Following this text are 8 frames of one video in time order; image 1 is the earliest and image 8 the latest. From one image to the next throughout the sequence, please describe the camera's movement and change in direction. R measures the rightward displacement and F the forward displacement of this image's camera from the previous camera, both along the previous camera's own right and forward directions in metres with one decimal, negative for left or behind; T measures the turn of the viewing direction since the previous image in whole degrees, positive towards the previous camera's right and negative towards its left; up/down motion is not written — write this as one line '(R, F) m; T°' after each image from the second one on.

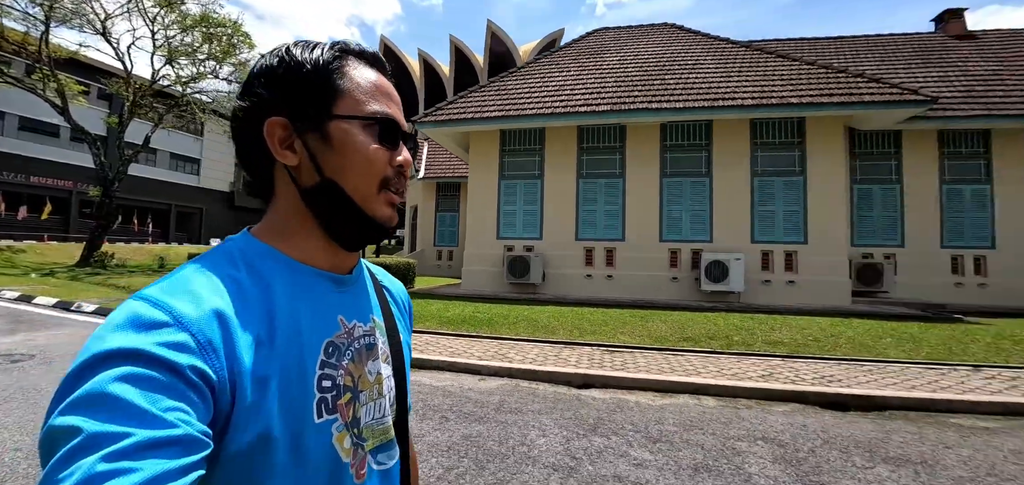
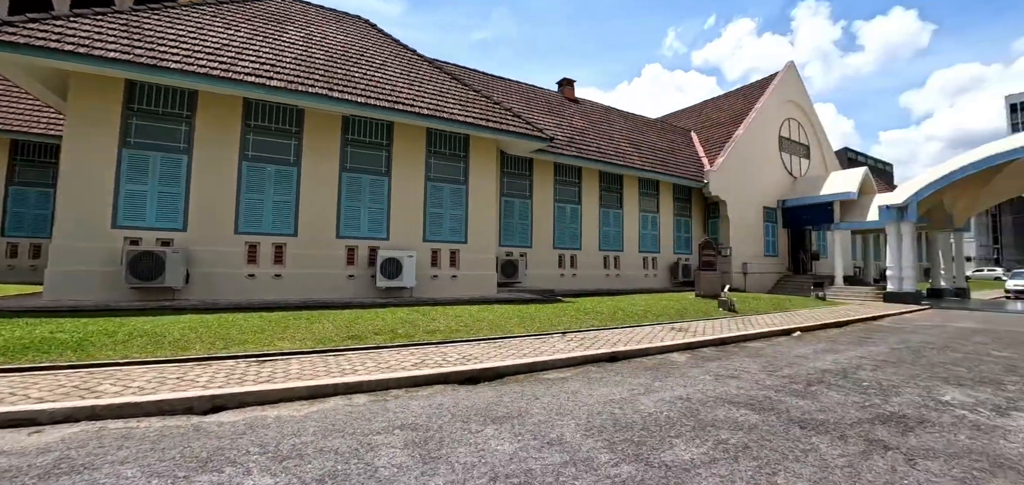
(+0.6, +0.9) m; +18°
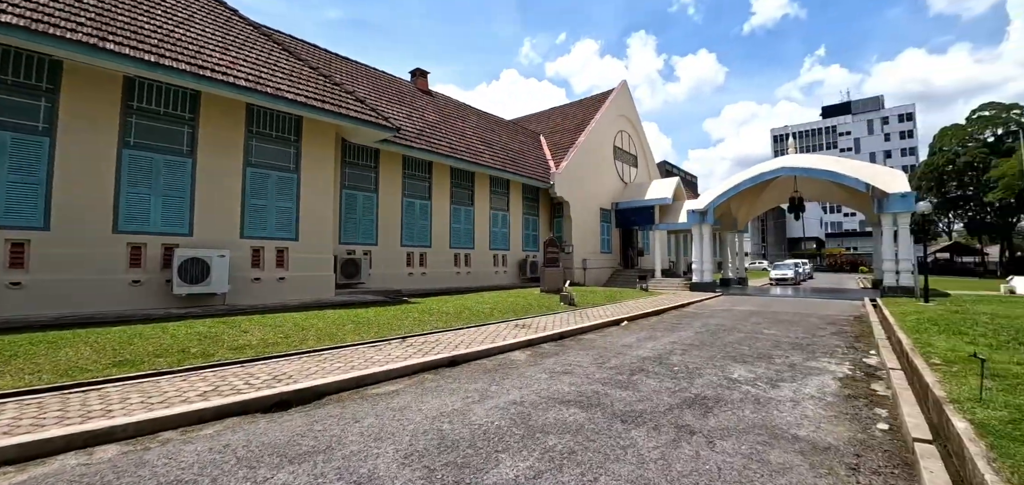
(+0.5, +0.5) m; +18°
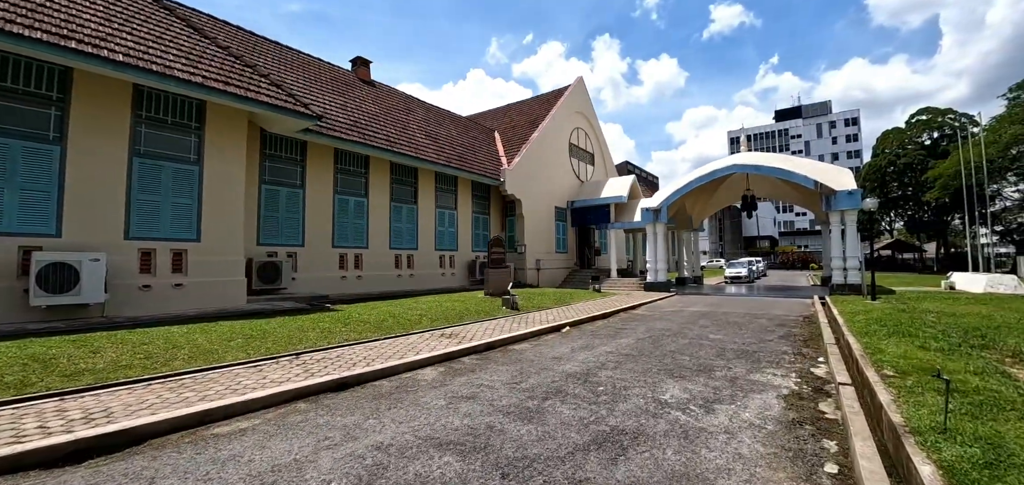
(+0.9, +1.0) m; +4°
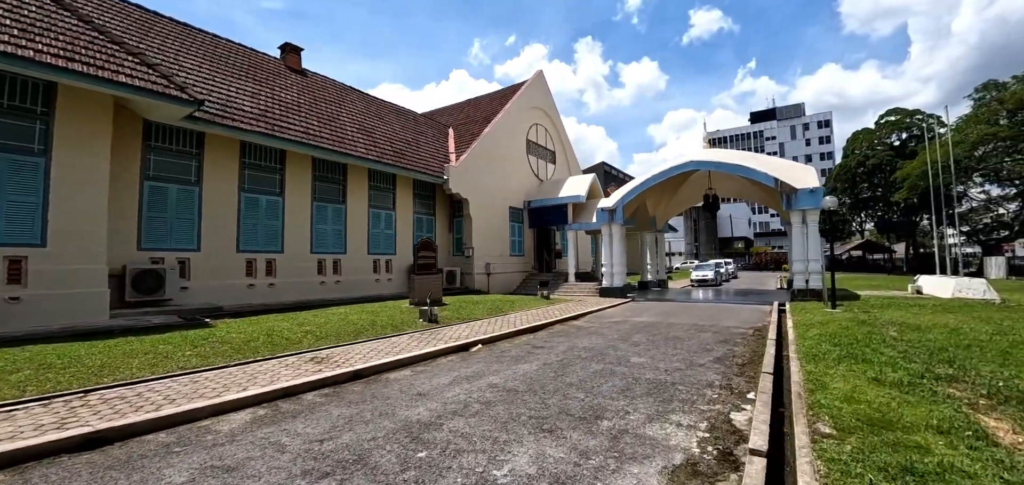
(+1.6, +1.4) m; +2°
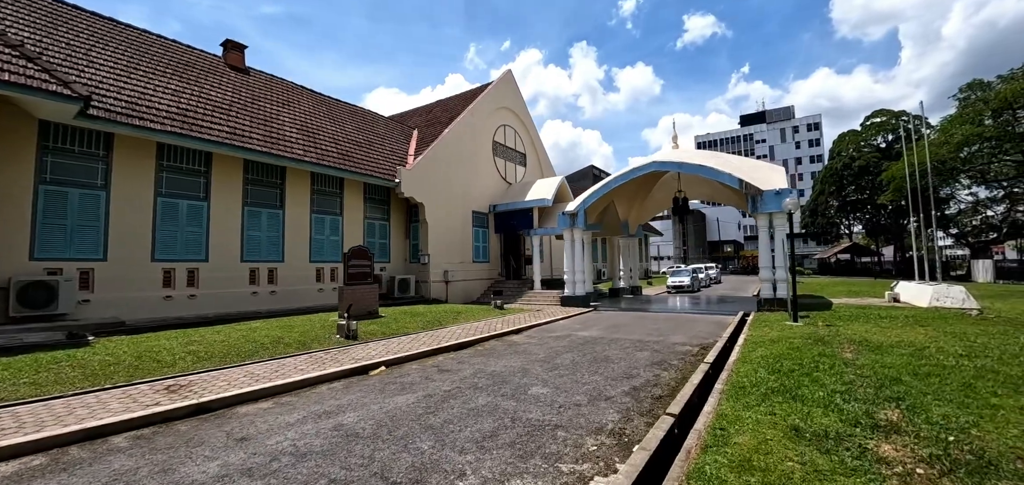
(+1.5, +1.0) m; 0°
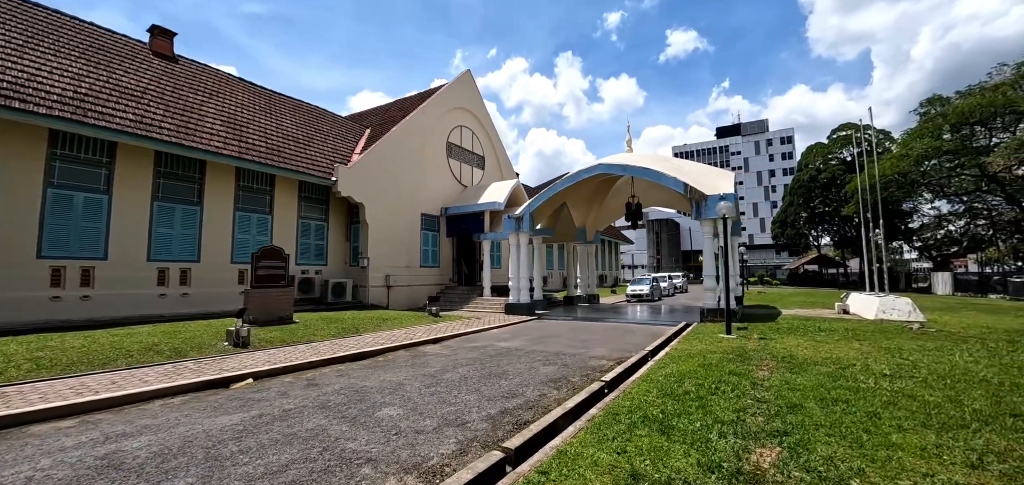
(+1.4, +0.8) m; +2°
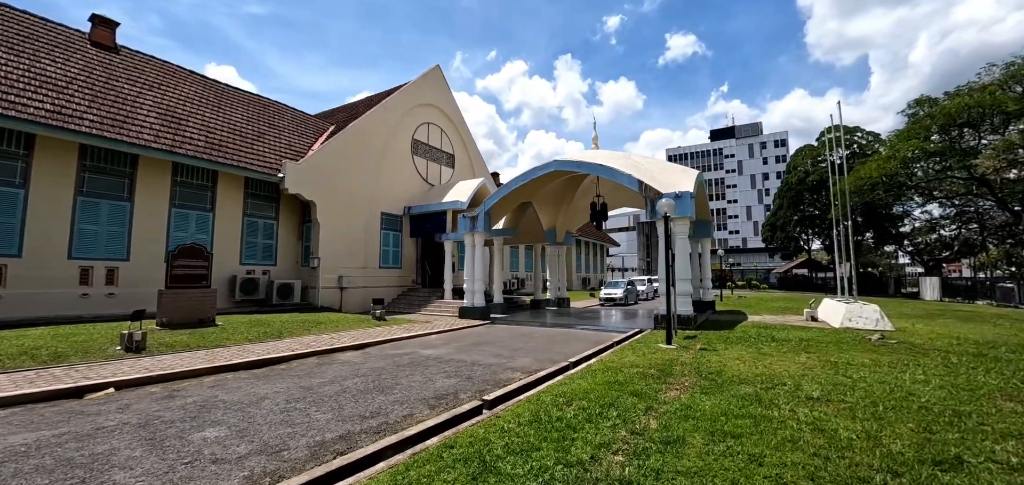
(+1.4, +0.8) m; 0°
